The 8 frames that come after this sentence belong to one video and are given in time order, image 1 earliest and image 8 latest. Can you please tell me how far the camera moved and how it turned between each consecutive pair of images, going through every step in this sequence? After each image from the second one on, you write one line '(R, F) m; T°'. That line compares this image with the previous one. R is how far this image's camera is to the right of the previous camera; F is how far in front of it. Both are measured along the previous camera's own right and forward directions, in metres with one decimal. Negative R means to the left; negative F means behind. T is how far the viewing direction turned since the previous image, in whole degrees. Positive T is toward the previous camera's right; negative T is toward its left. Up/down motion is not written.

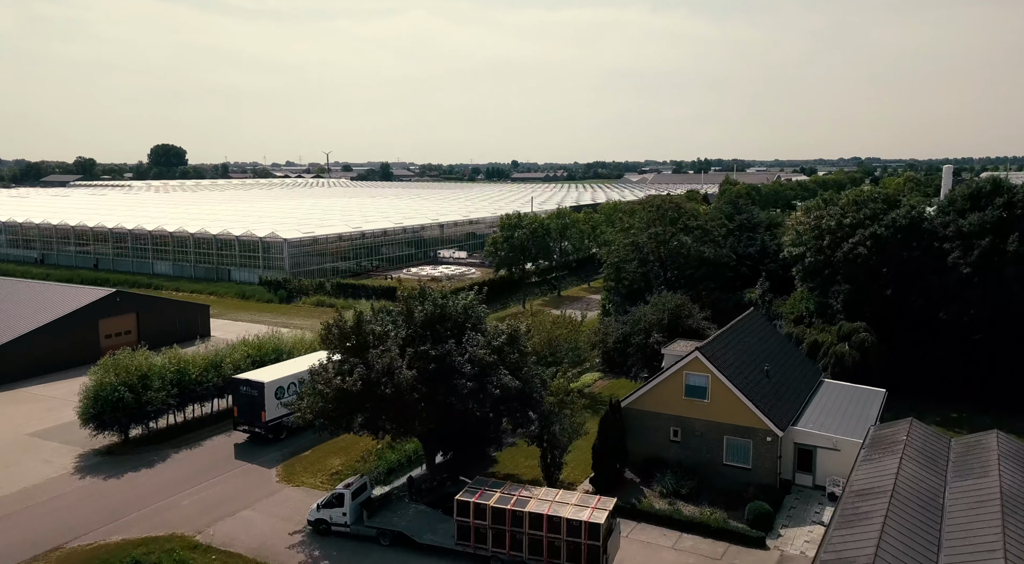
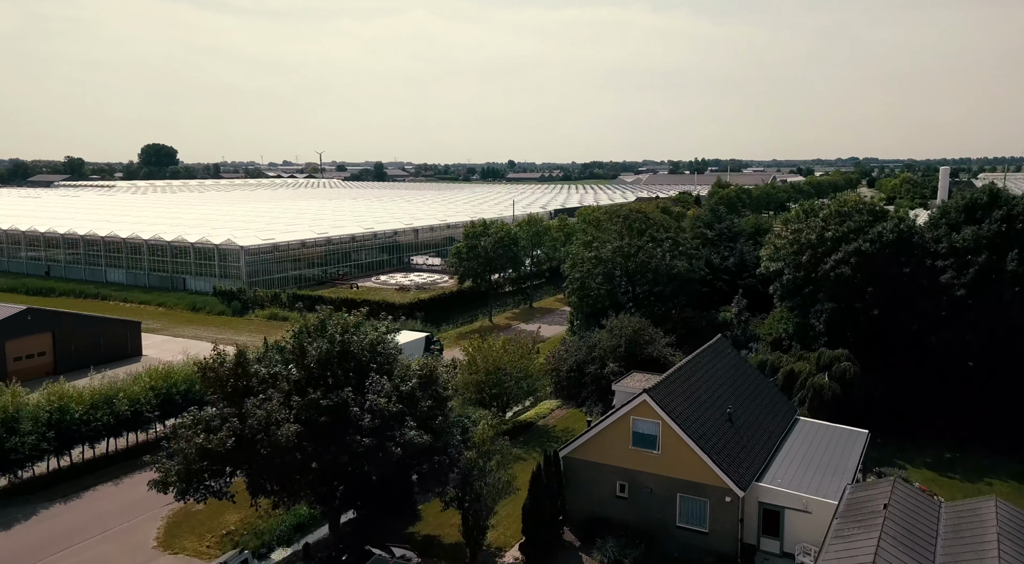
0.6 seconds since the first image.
(+1.3, +2.0) m; 0°
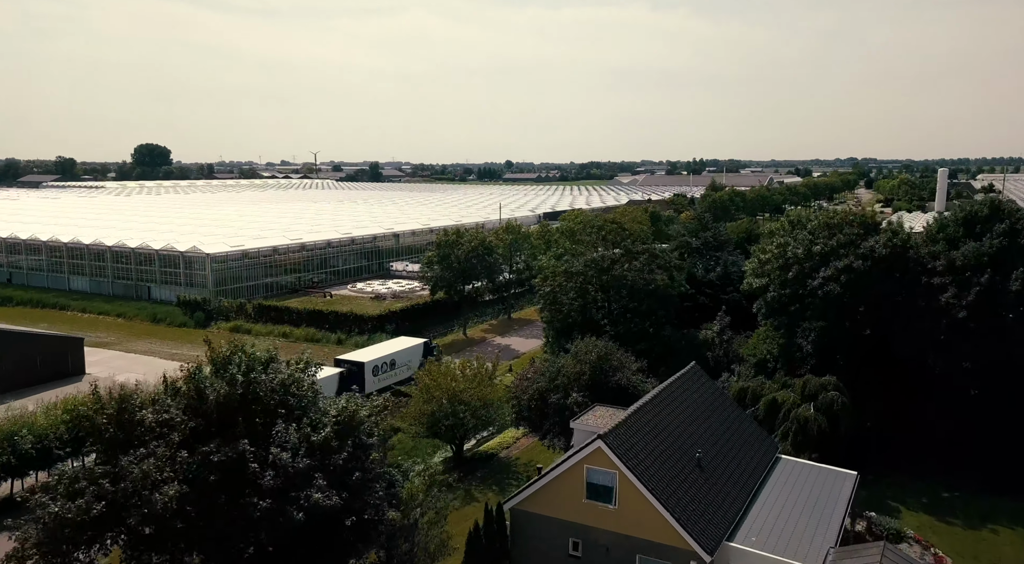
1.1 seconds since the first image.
(+0.9, +1.5) m; 0°
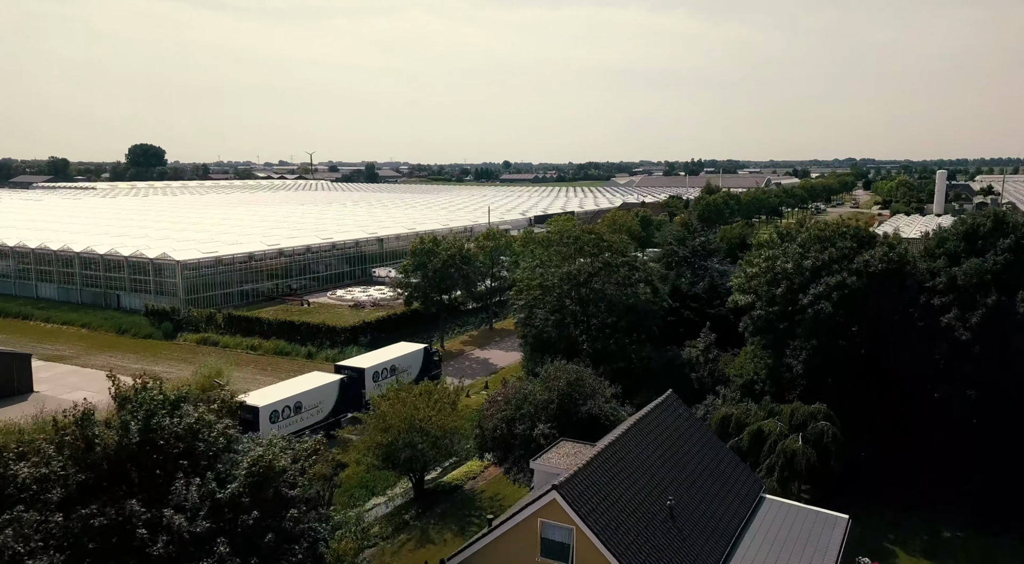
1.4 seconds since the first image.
(+0.7, +1.3) m; 0°
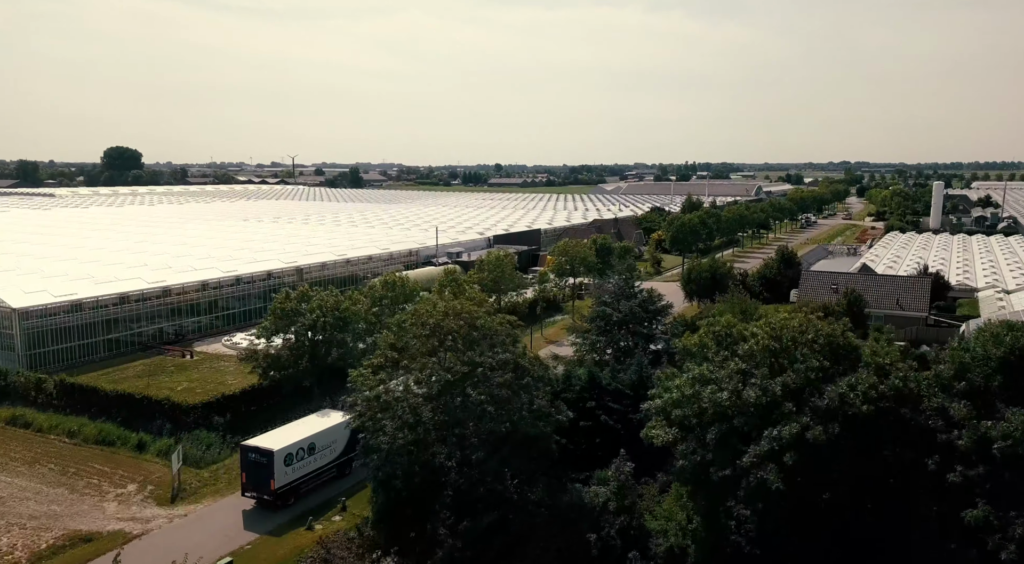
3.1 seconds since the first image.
(+2.9, +5.8) m; 0°
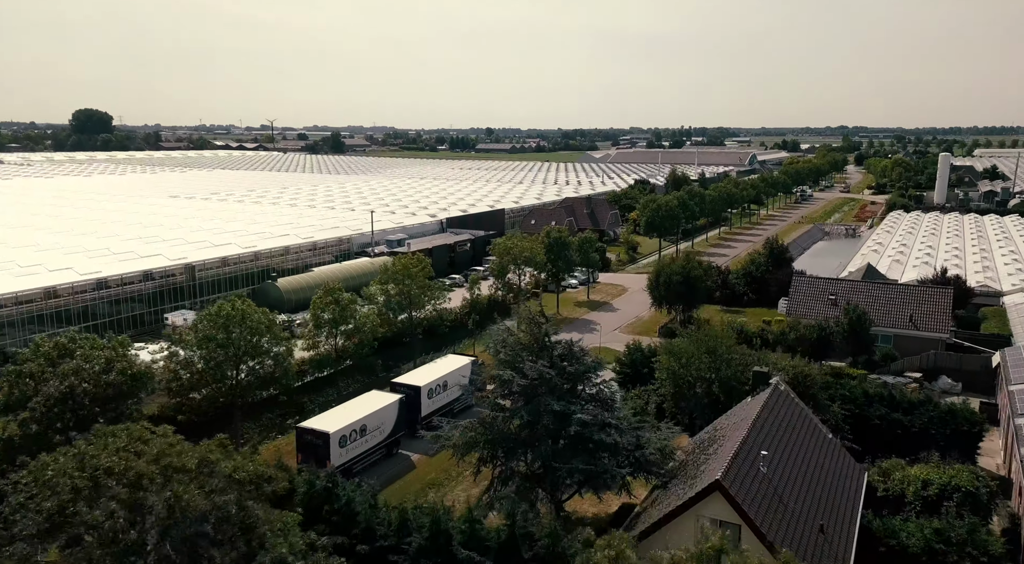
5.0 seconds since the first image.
(+2.7, +6.7) m; 0°
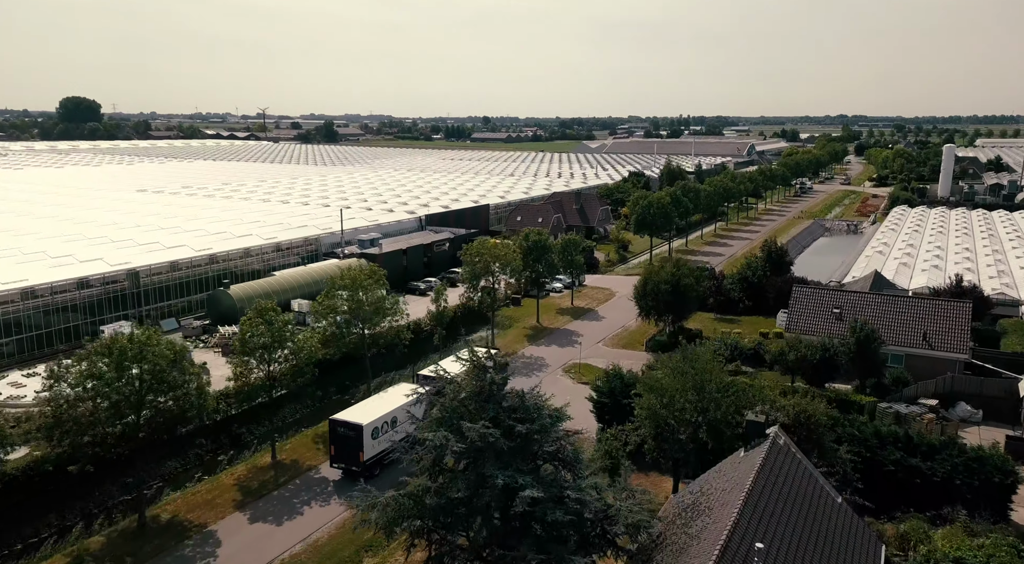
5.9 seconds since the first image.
(+1.0, +2.8) m; 0°
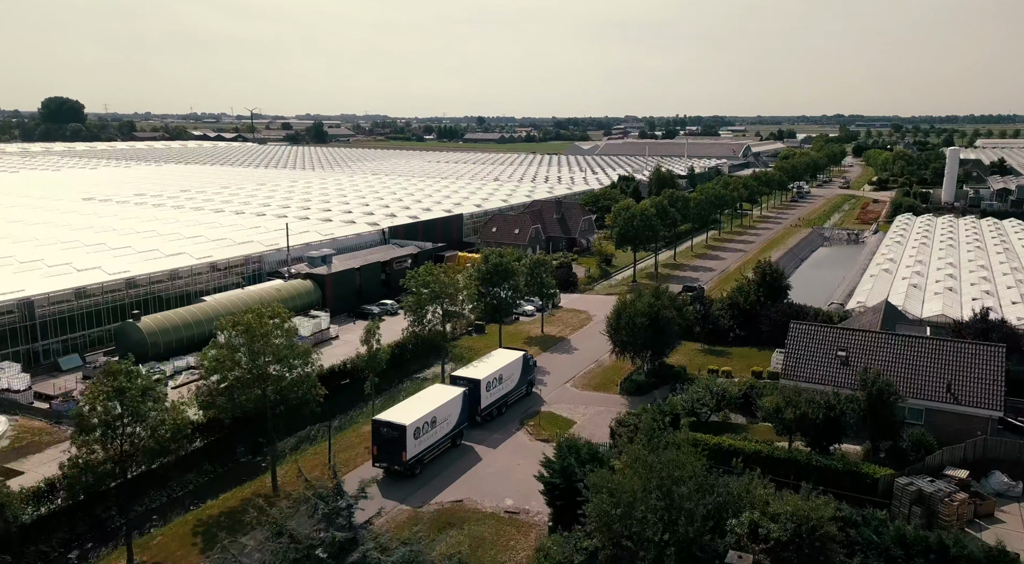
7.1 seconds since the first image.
(+1.5, +4.1) m; 0°
